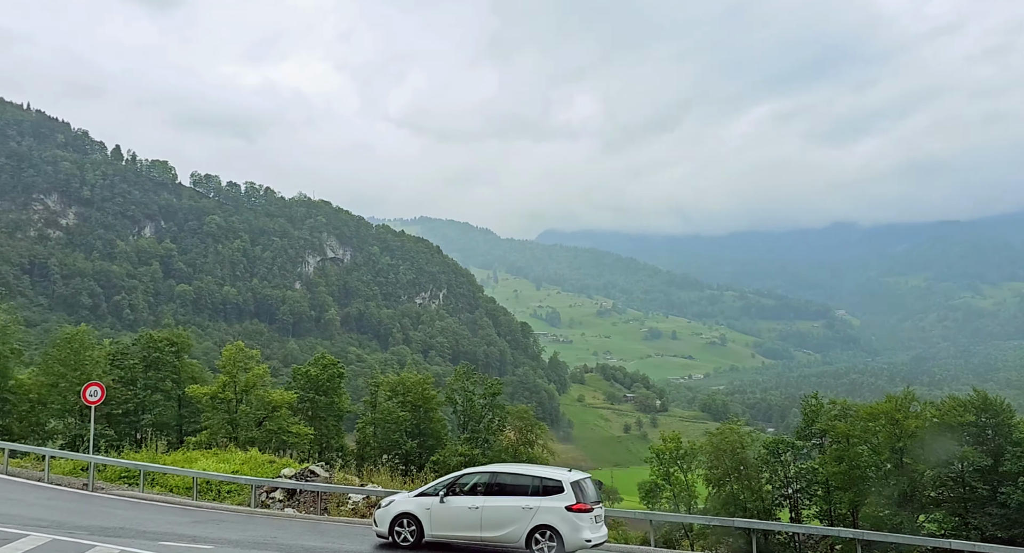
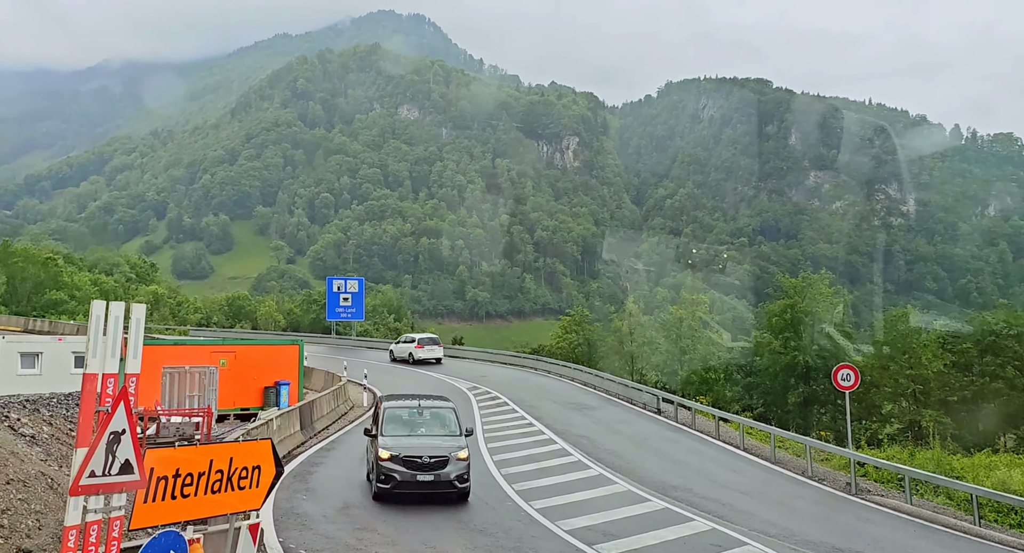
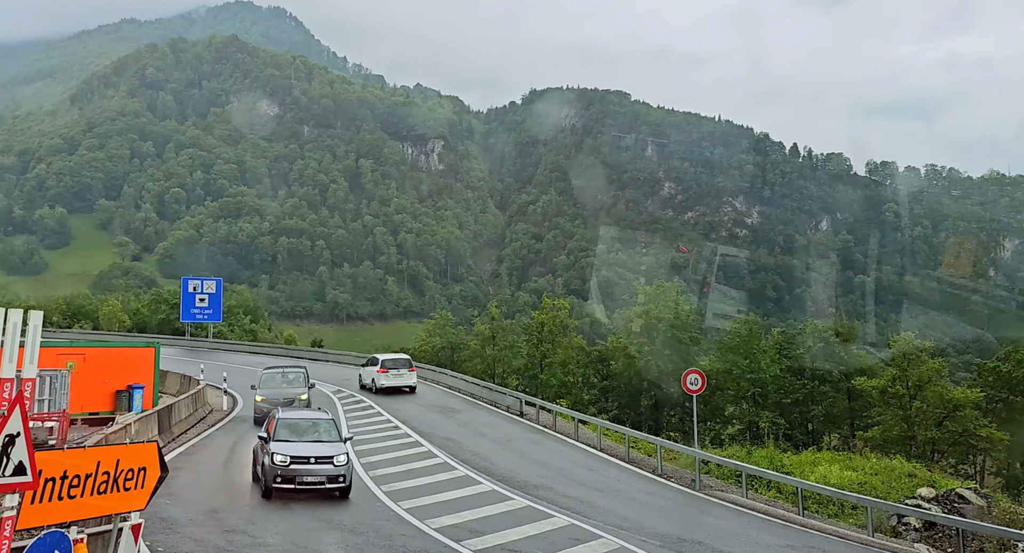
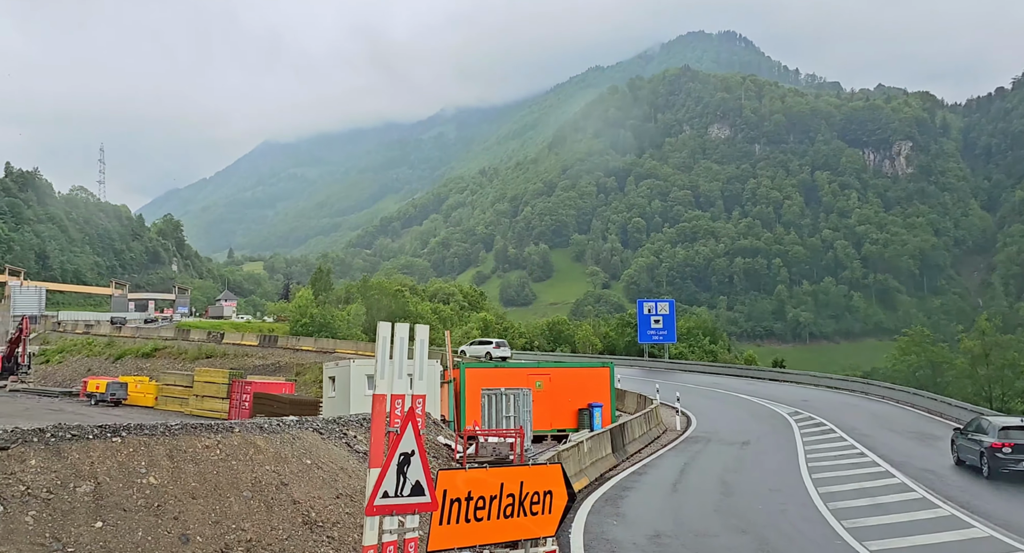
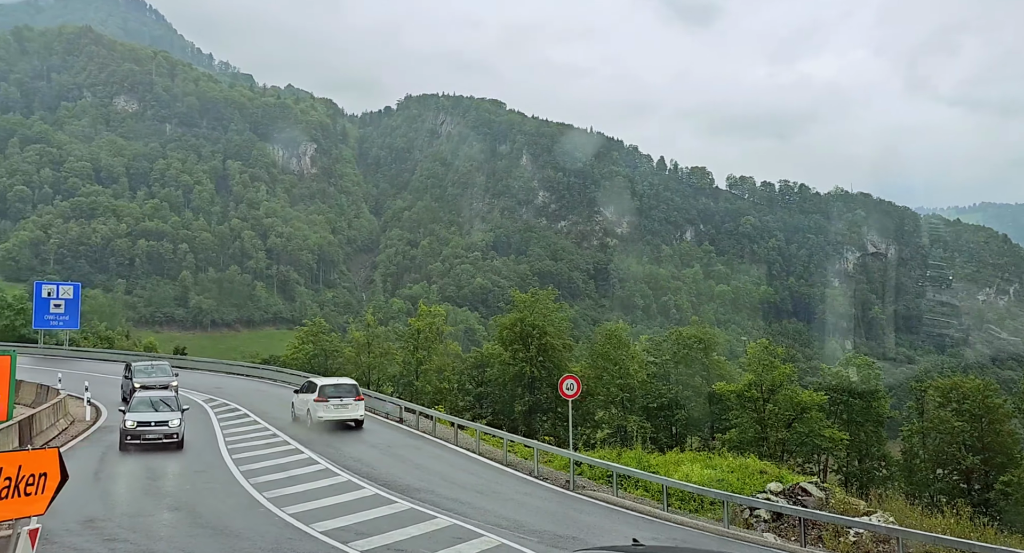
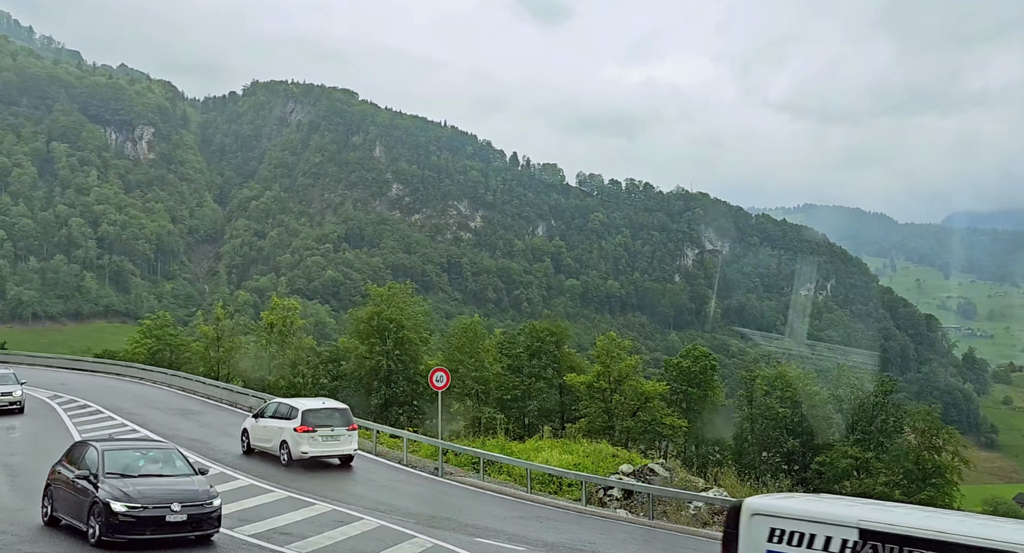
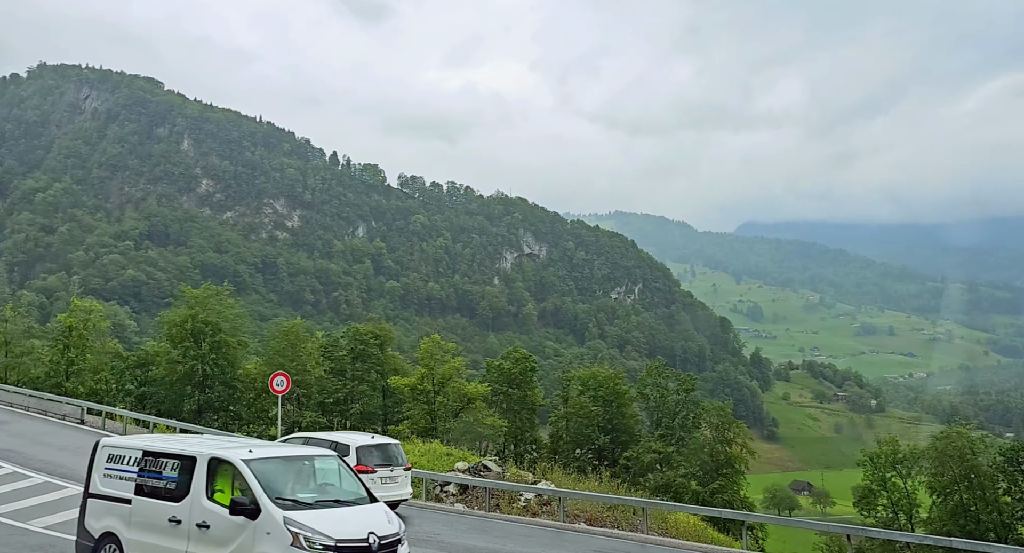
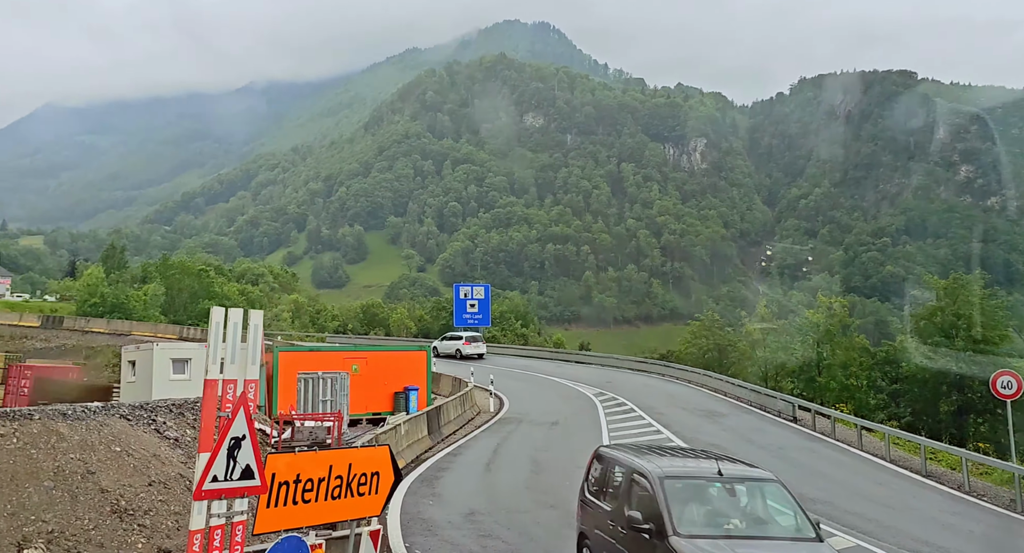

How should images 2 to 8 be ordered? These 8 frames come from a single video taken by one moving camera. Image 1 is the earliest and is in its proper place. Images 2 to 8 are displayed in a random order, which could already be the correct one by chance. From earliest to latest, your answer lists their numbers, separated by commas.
7, 6, 5, 3, 2, 8, 4
